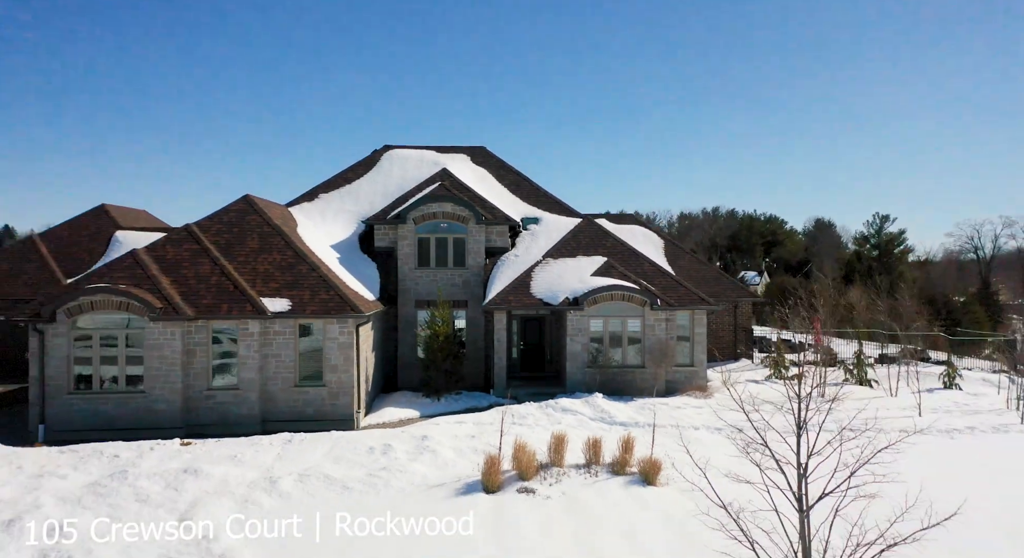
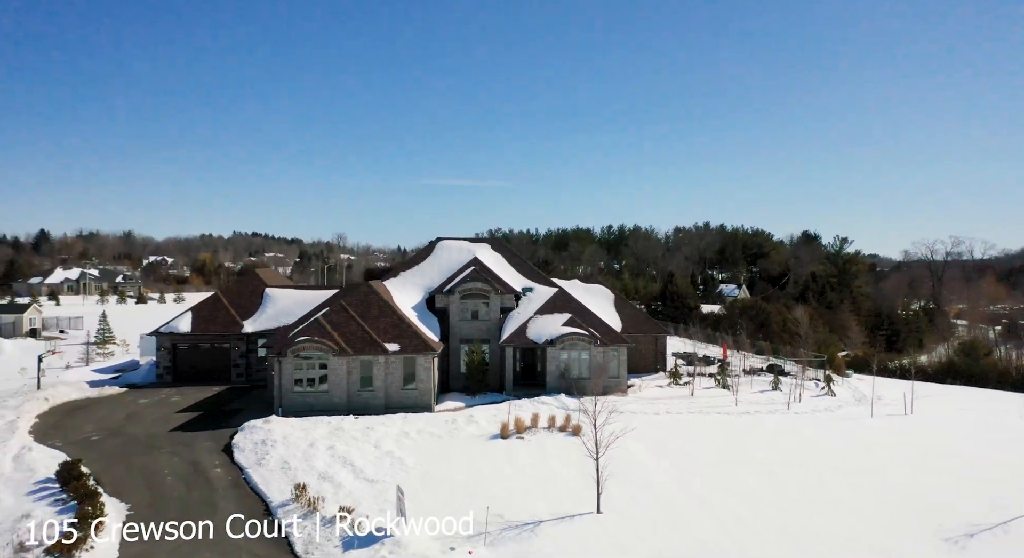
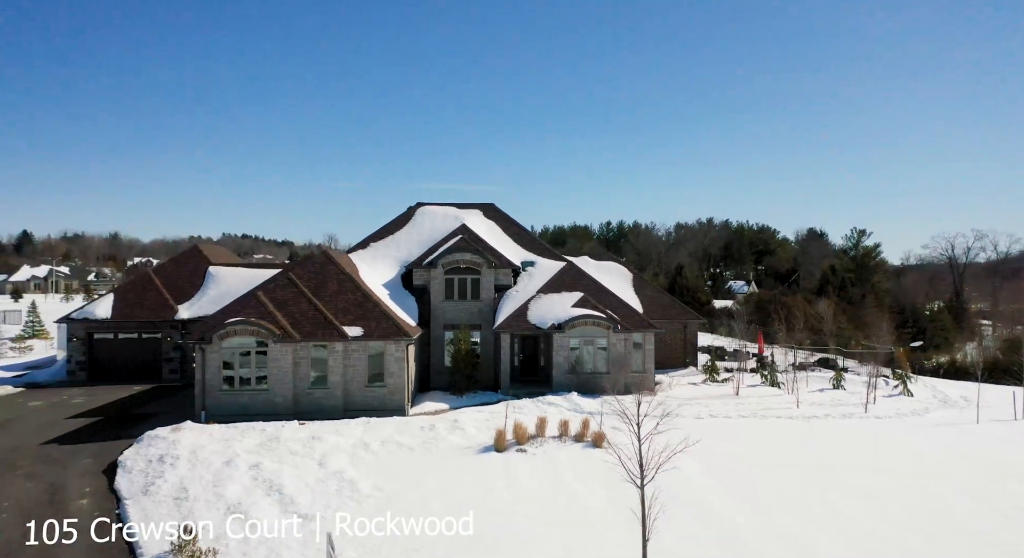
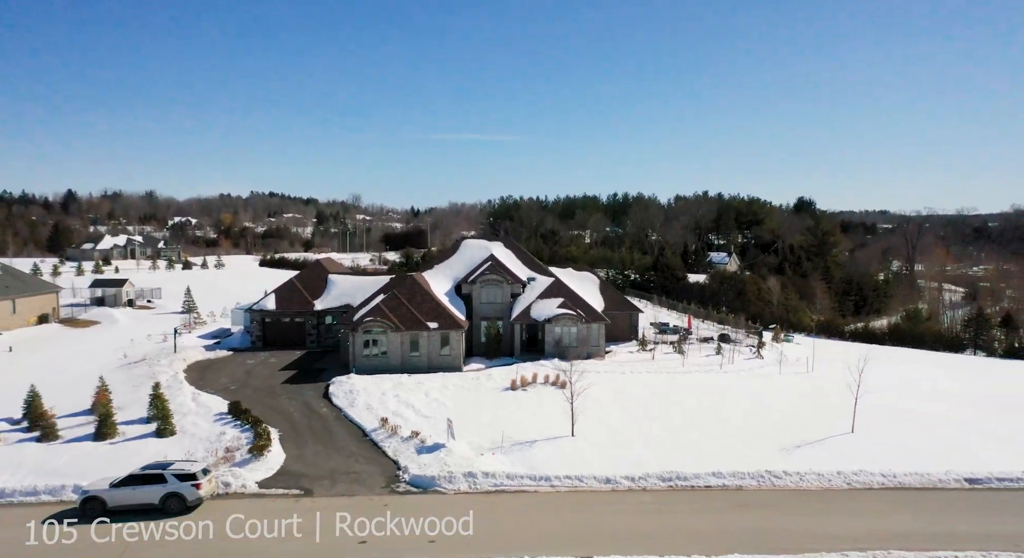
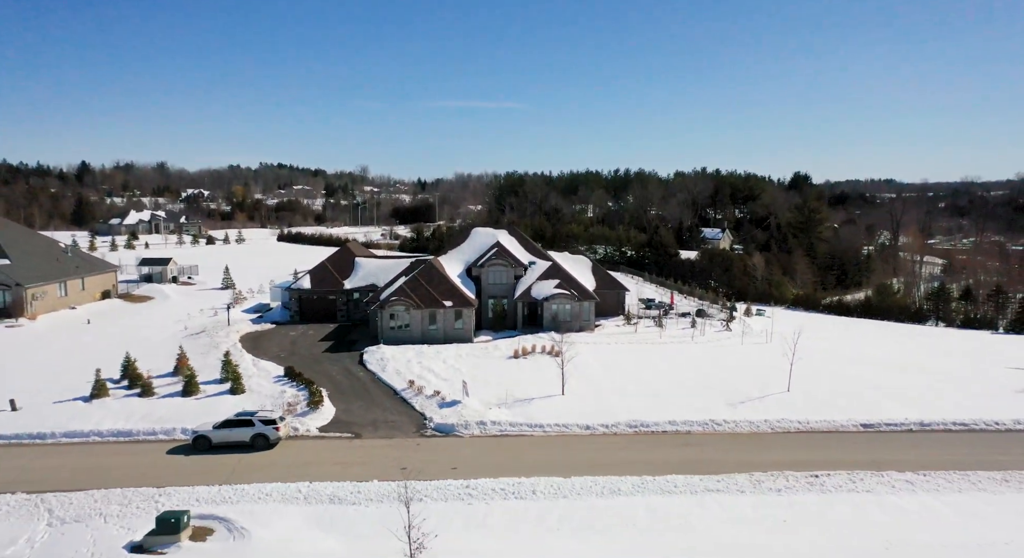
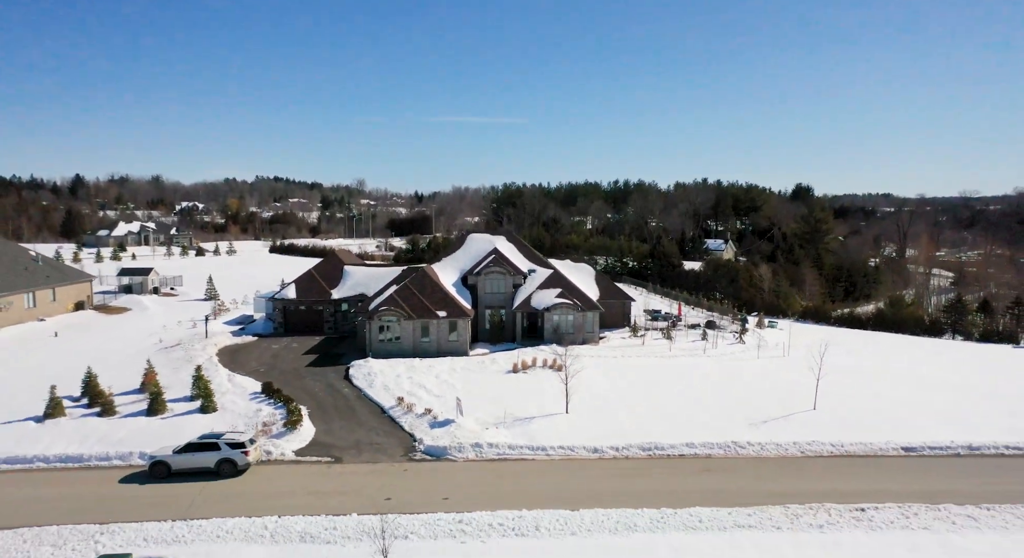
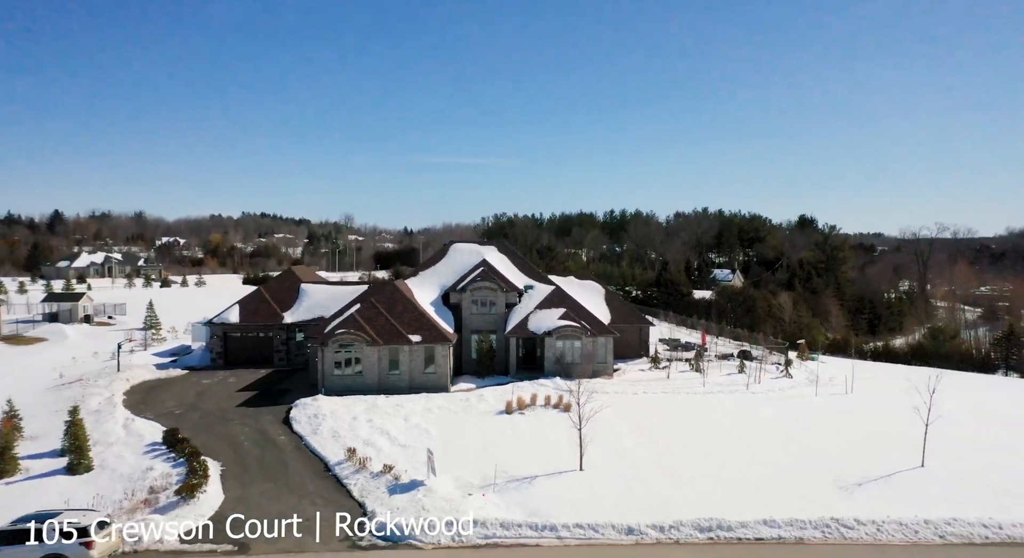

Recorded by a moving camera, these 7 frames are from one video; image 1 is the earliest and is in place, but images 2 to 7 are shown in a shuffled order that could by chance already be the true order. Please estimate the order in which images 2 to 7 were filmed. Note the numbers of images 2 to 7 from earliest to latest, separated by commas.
3, 2, 7, 4, 6, 5
